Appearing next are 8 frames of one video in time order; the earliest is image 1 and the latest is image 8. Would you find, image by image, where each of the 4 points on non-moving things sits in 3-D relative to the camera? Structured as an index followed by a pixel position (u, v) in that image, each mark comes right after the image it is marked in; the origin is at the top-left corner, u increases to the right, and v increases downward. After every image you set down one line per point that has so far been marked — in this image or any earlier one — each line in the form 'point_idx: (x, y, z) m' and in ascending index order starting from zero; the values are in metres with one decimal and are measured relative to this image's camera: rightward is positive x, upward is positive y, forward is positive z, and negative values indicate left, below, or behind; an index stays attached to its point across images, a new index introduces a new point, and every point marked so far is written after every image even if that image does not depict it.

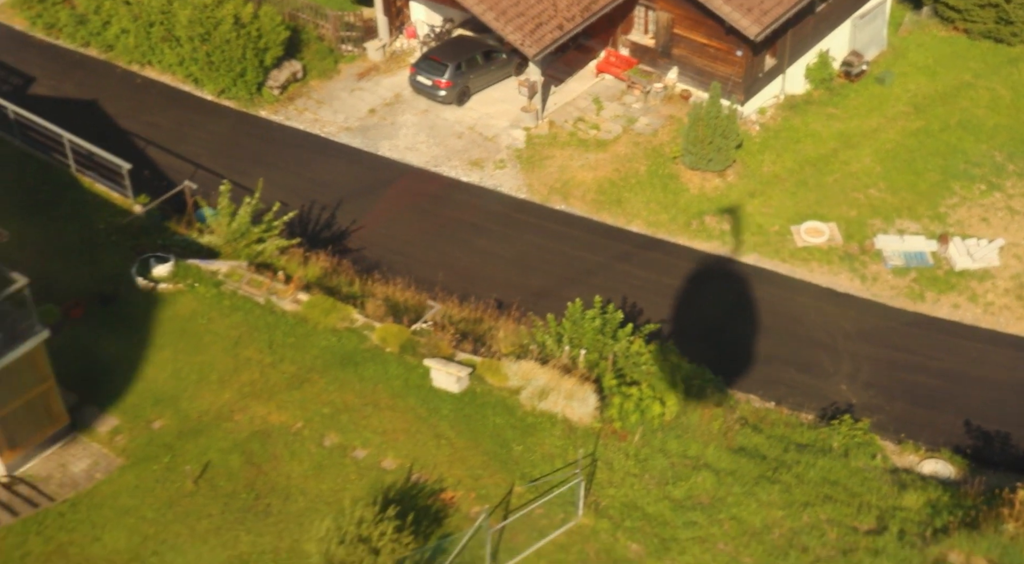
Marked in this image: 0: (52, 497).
0: (-8.4, -3.9, +17.9) m
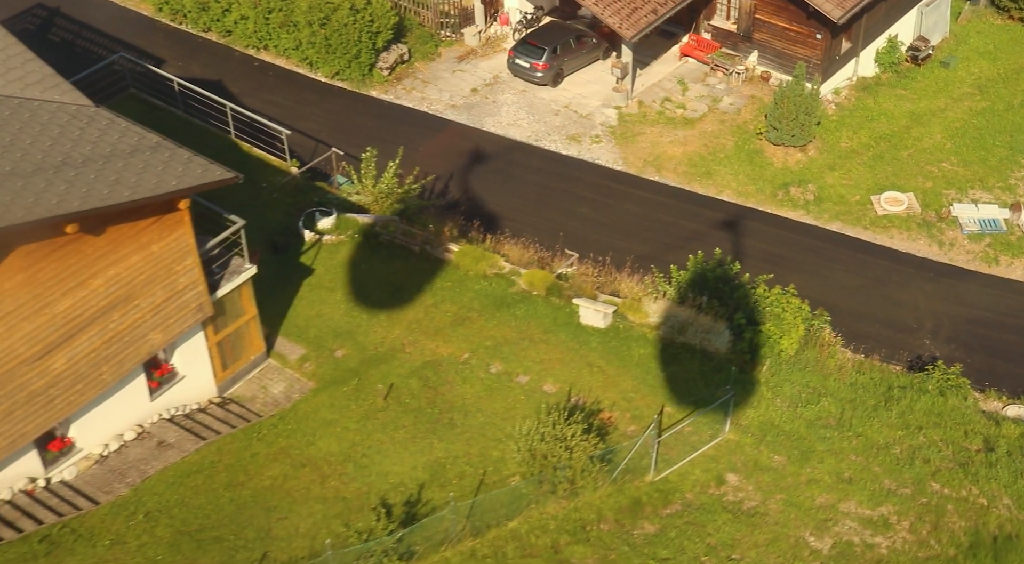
0: (-5.2, -2.7, +20.4) m
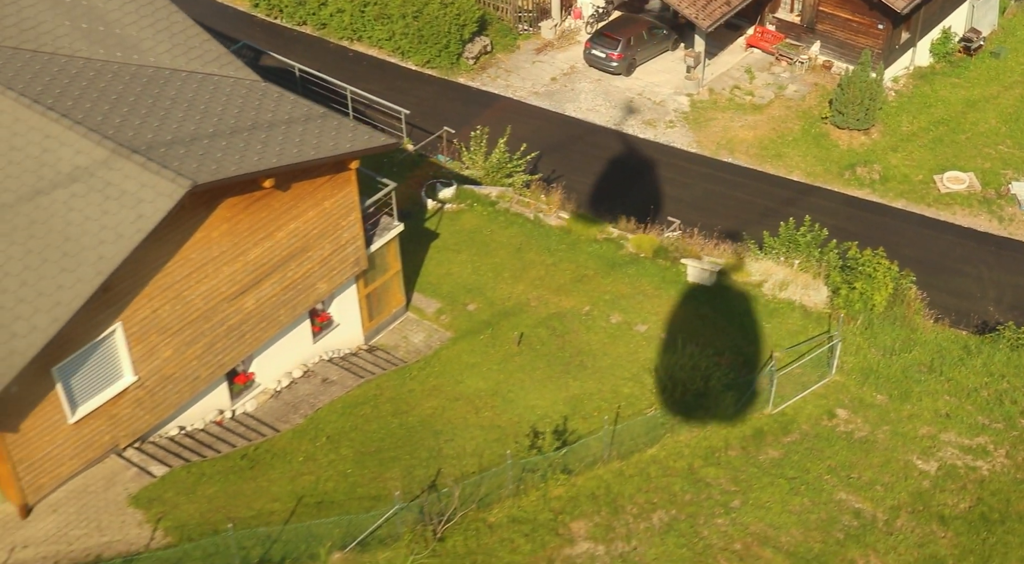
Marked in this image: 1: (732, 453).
0: (-2.4, -1.7, +22.6) m
1: (+4.3, -3.3, +19.8) m
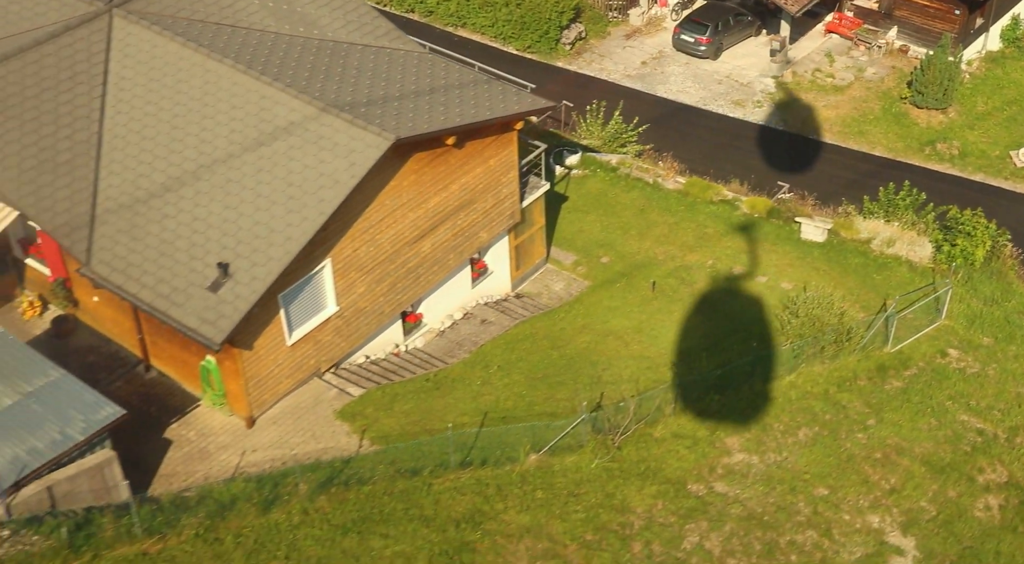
0: (+0.9, -0.6, +25.0) m
1: (+7.6, -2.2, +22.0) m
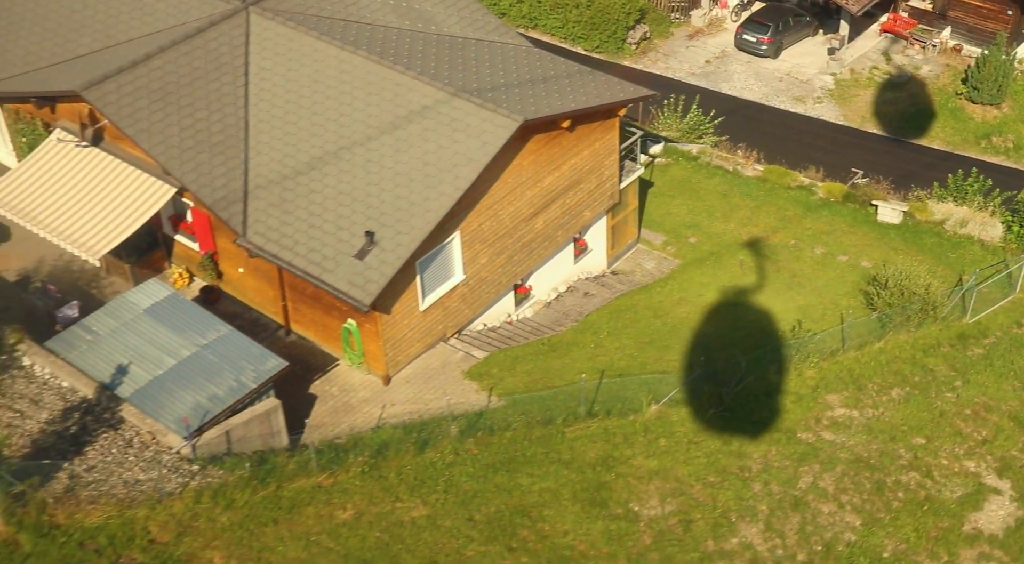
0: (+3.5, 0.0, +26.7) m
1: (+10.1, -1.6, +23.6) m
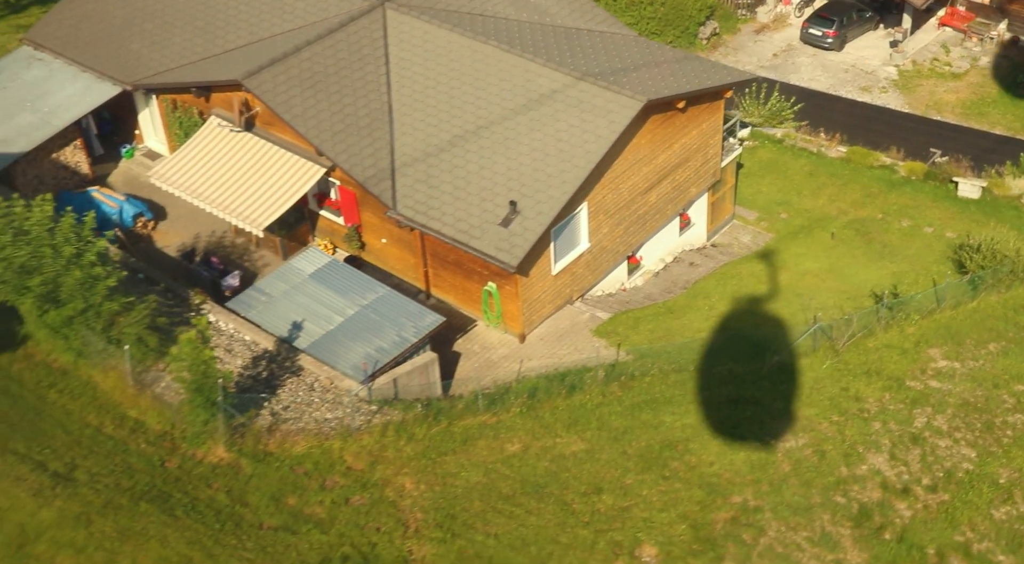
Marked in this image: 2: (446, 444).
0: (+6.5, +0.8, +28.7) m
1: (+13.0, -0.7, +25.3) m
2: (-1.2, -3.1, +19.2) m
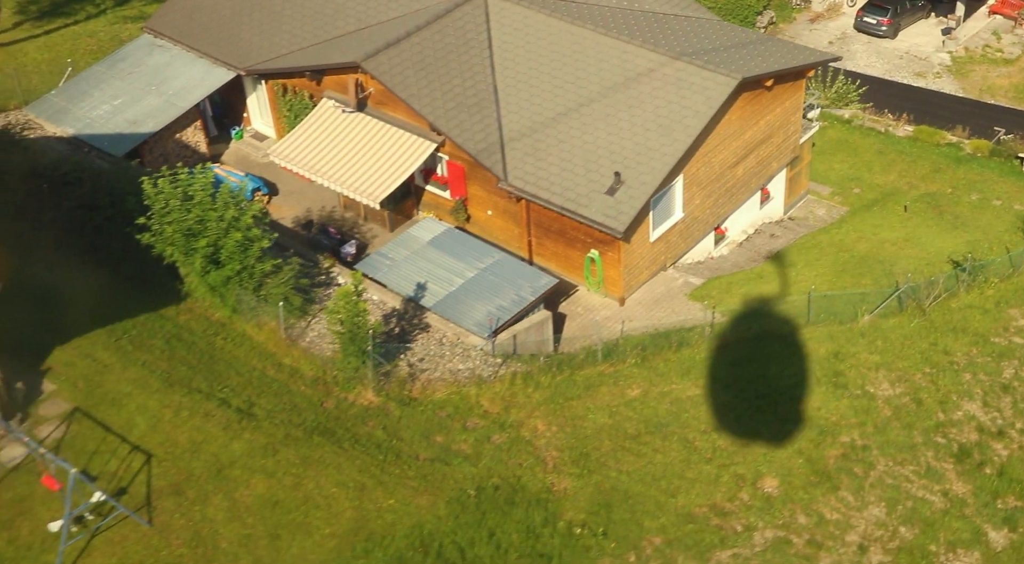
0: (+9.1, +1.7, +30.1) m
1: (+15.6, +0.2, +26.7) m
2: (+1.2, -2.2, +20.7) m
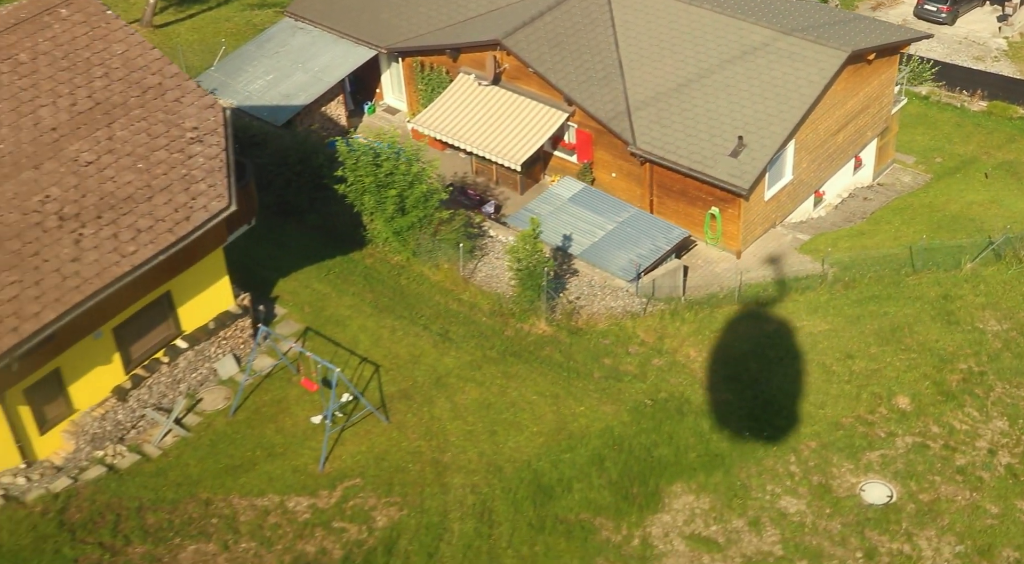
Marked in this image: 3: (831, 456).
0: (+12.7, +2.9, +32.6) m
1: (+19.1, +1.5, +29.1) m
2: (+4.7, -1.0, +23.3) m
3: (+6.3, -3.4, +19.9) m
